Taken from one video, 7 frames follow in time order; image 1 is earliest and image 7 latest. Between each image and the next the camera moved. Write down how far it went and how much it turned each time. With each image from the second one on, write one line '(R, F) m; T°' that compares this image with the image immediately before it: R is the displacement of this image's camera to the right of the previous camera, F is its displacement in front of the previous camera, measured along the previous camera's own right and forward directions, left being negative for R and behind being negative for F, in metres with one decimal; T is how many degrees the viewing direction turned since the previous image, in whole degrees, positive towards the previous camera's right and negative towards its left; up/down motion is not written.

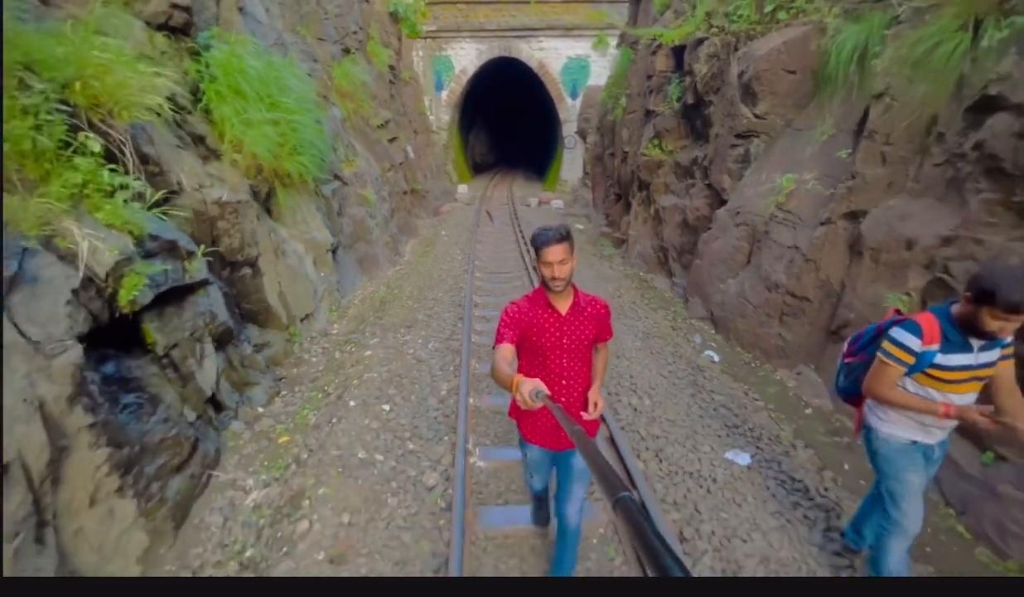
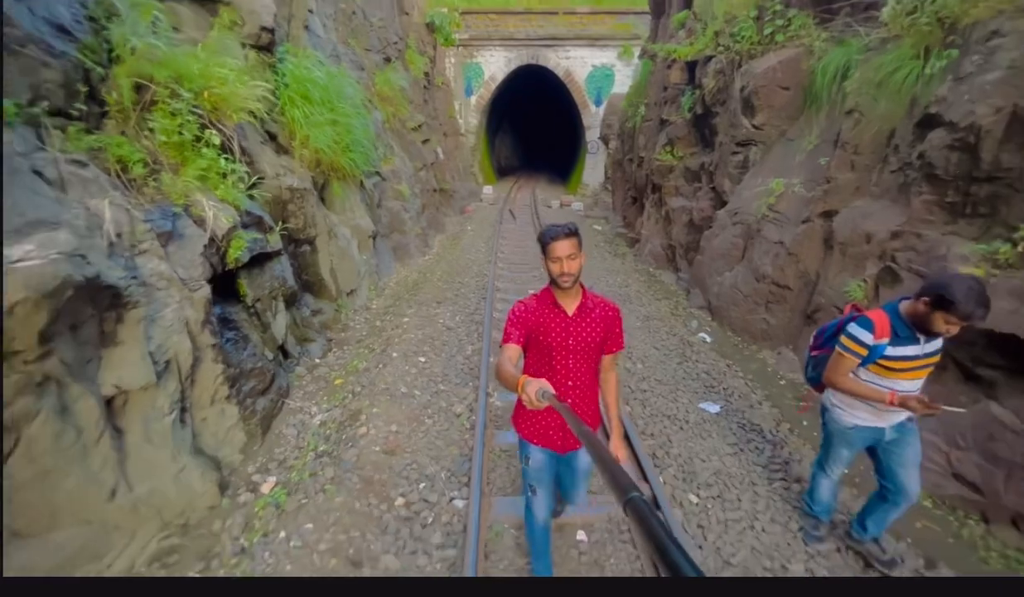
(+0.1, -1.1) m; -2°
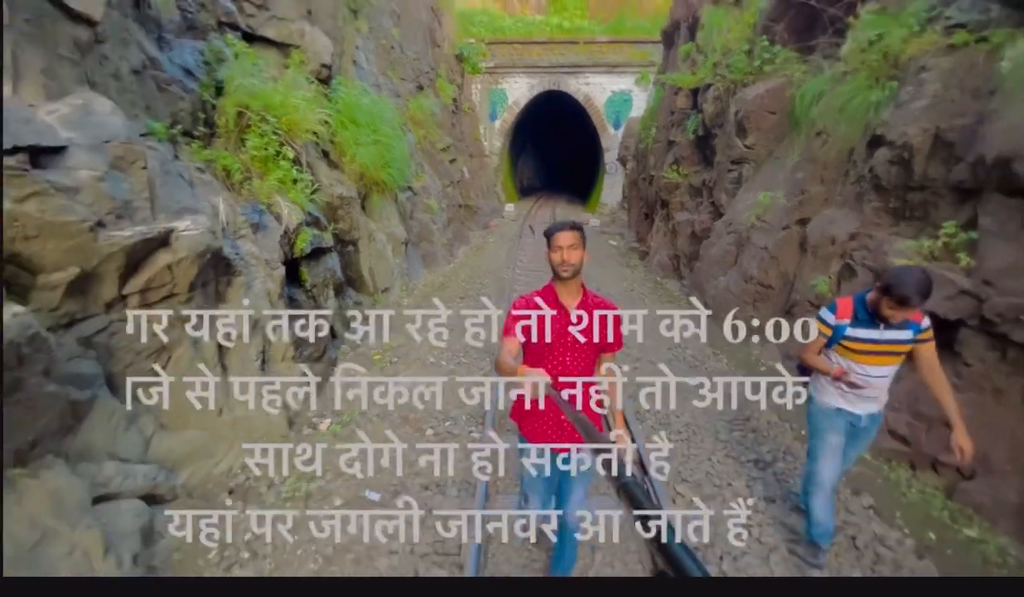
(+0.1, -1.2) m; -2°
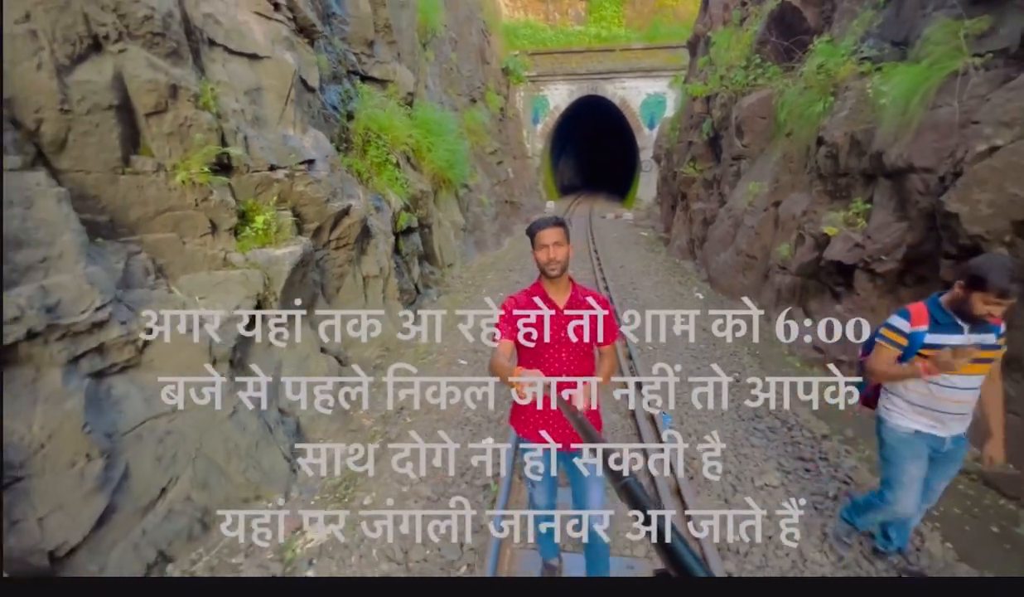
(+0.1, -2.7) m; -4°
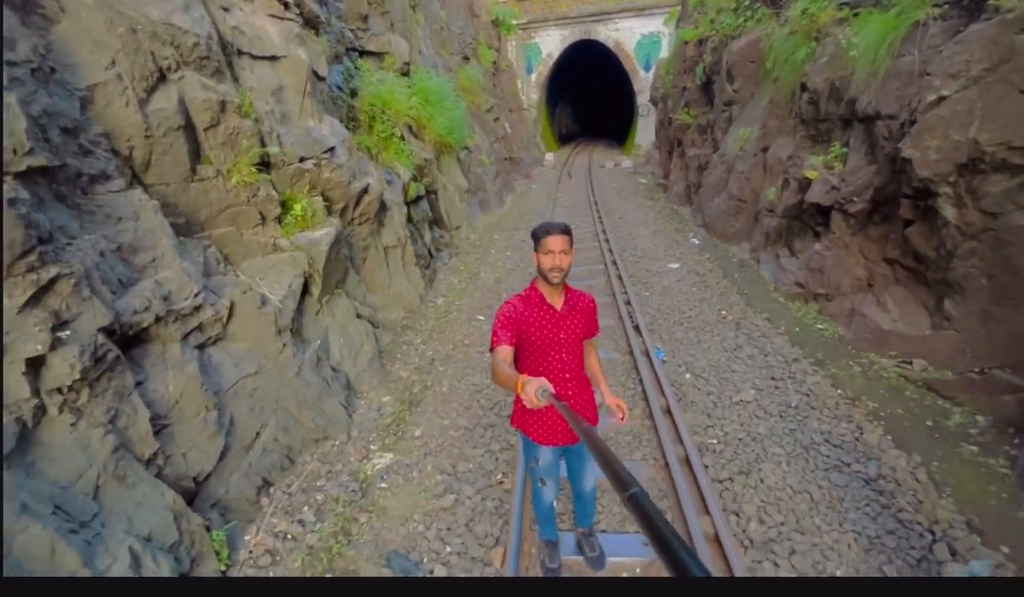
(0.0, -0.8) m; -1°
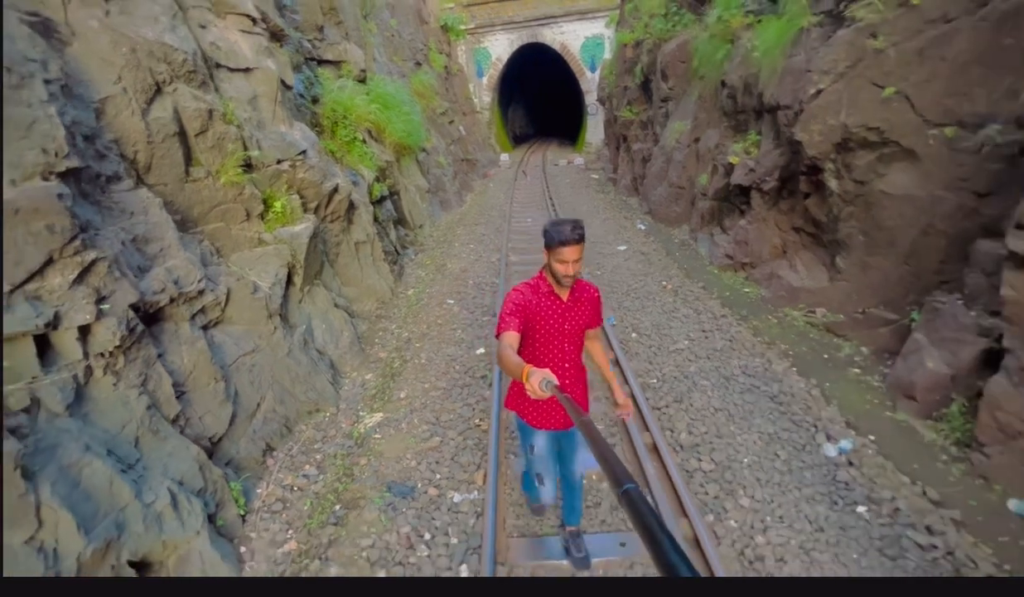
(0.0, -0.7) m; +4°
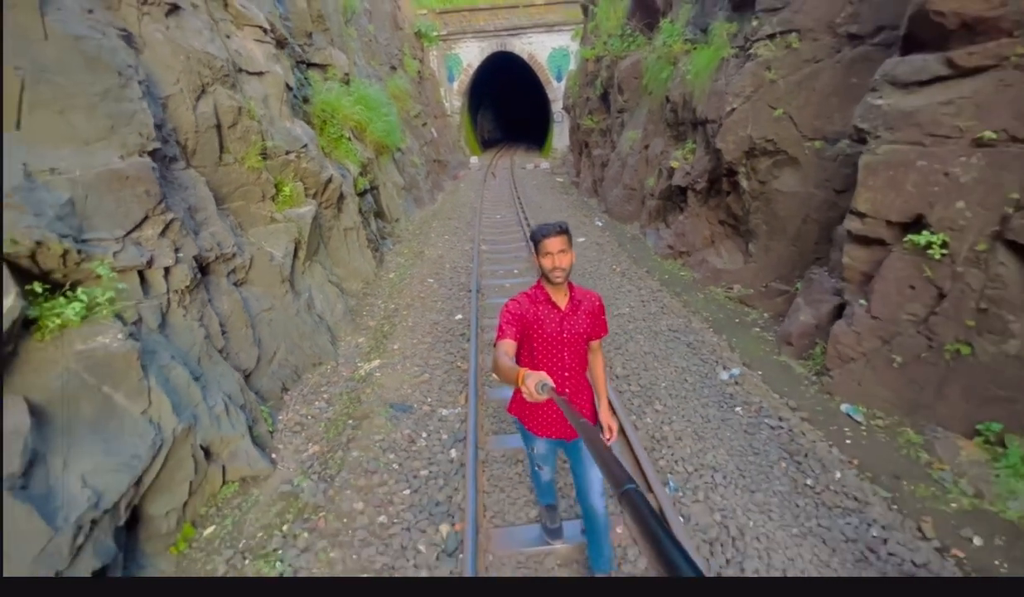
(-0.1, -1.1) m; +3°
